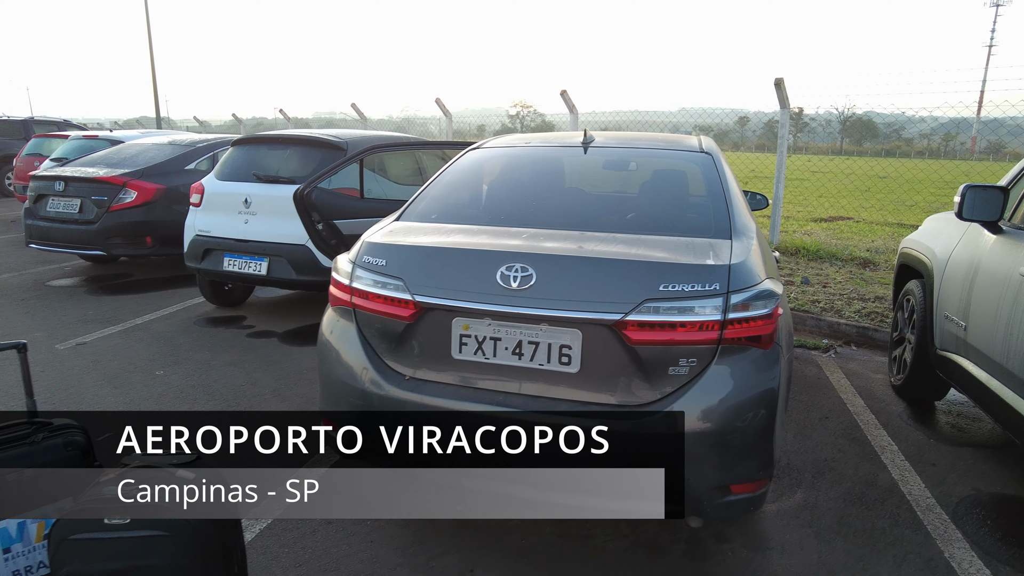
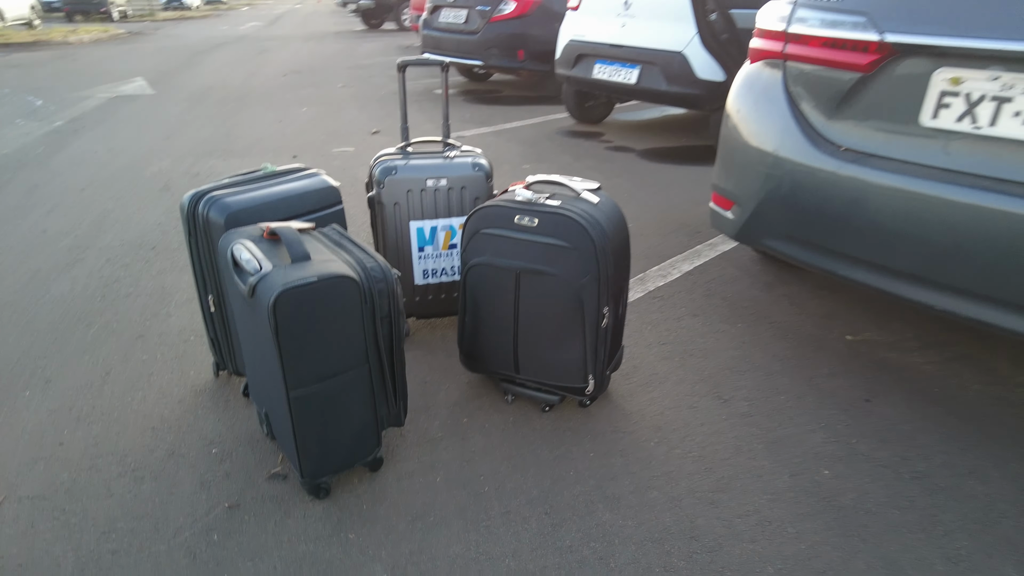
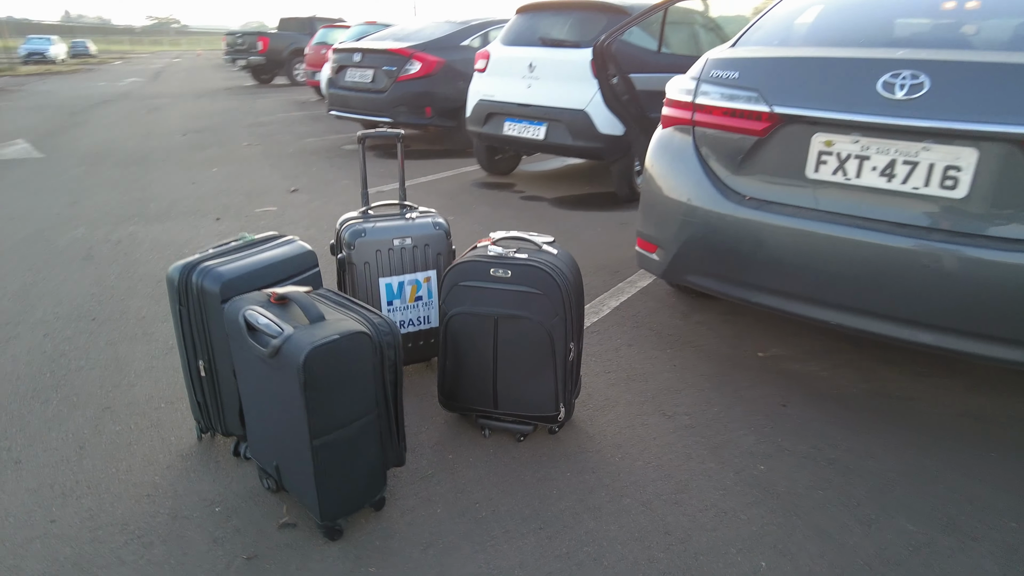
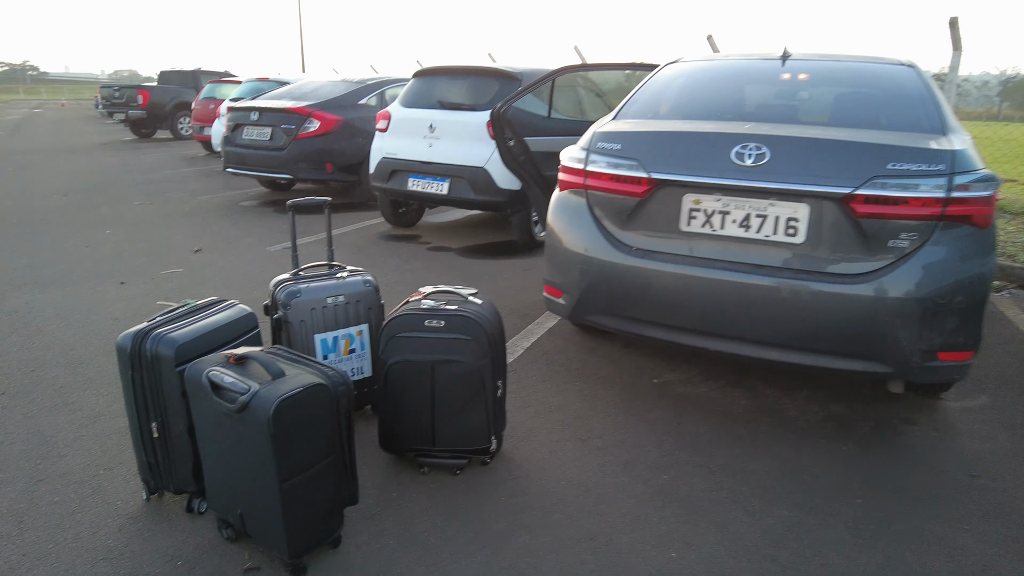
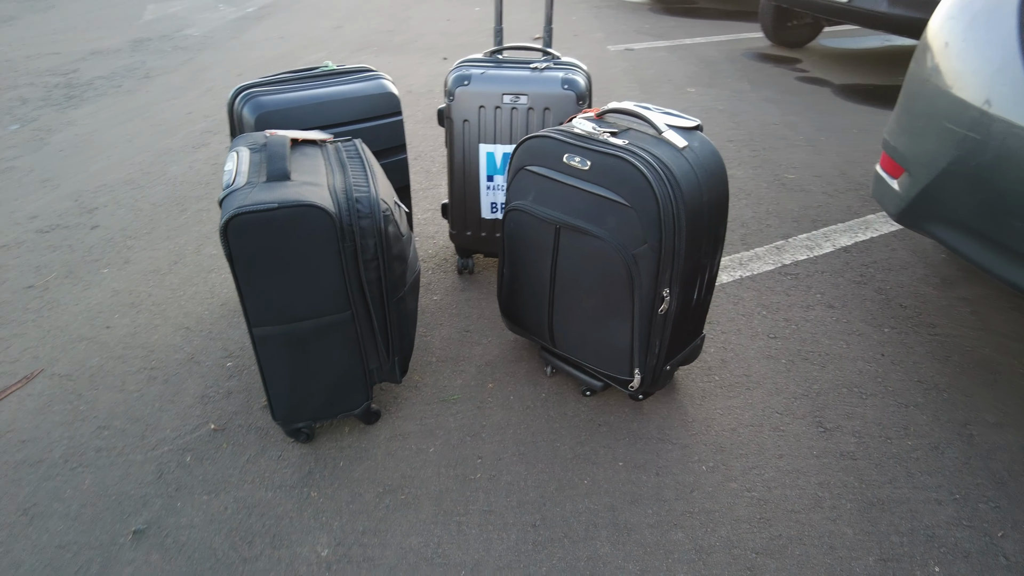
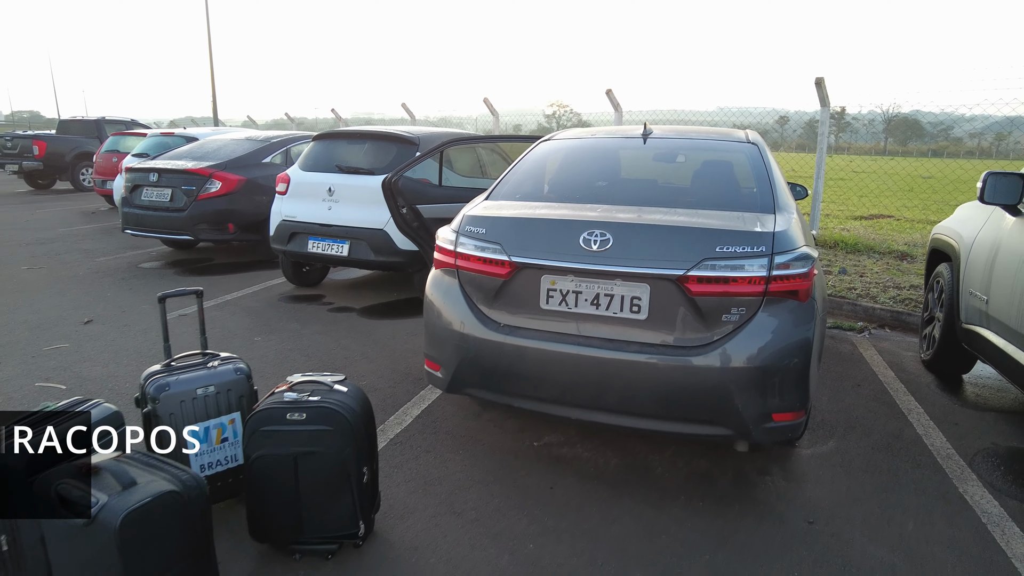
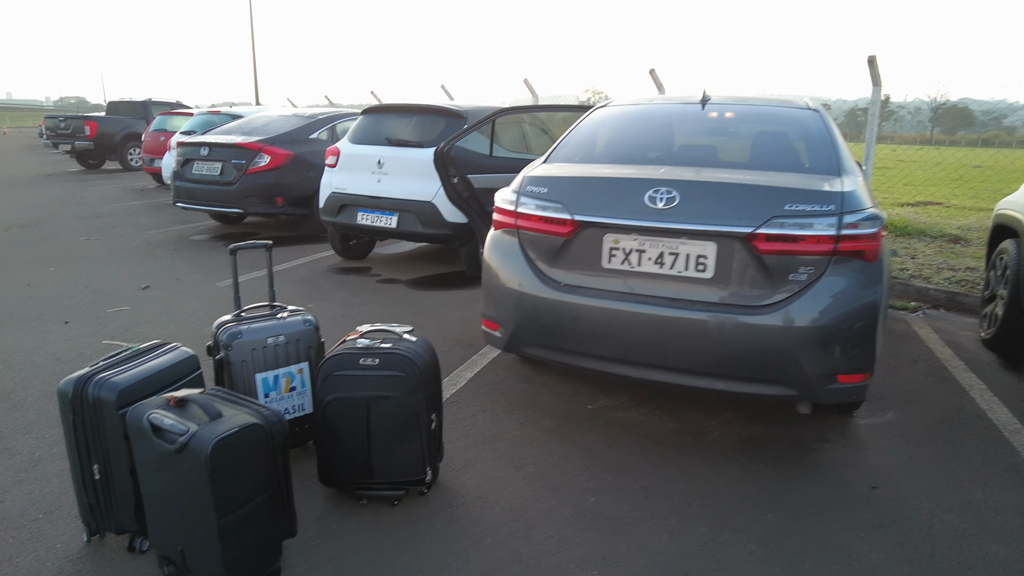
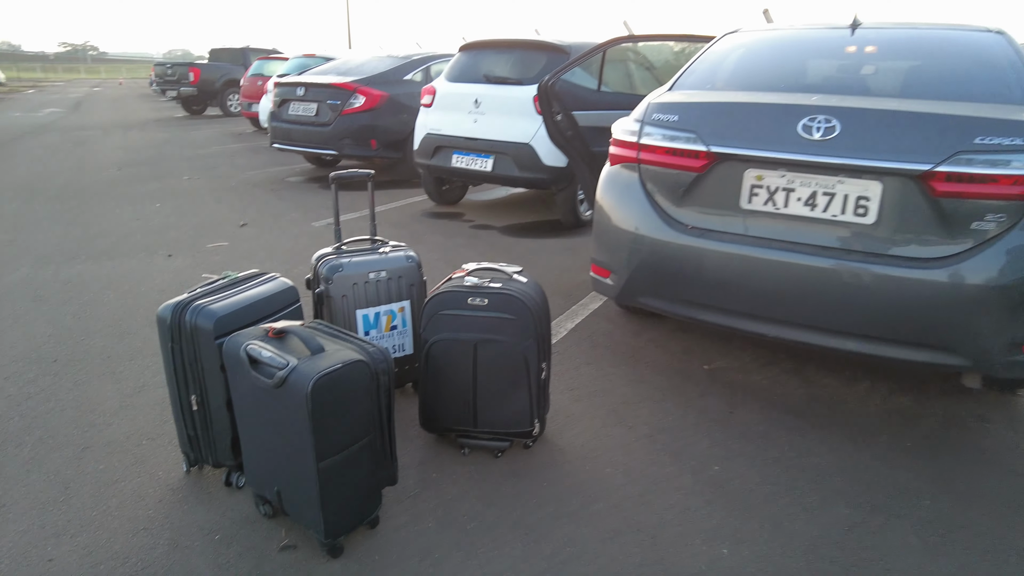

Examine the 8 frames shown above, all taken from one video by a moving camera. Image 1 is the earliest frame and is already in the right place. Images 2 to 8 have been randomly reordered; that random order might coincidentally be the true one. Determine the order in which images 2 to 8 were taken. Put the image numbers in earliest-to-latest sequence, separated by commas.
6, 7, 4, 8, 3, 2, 5
